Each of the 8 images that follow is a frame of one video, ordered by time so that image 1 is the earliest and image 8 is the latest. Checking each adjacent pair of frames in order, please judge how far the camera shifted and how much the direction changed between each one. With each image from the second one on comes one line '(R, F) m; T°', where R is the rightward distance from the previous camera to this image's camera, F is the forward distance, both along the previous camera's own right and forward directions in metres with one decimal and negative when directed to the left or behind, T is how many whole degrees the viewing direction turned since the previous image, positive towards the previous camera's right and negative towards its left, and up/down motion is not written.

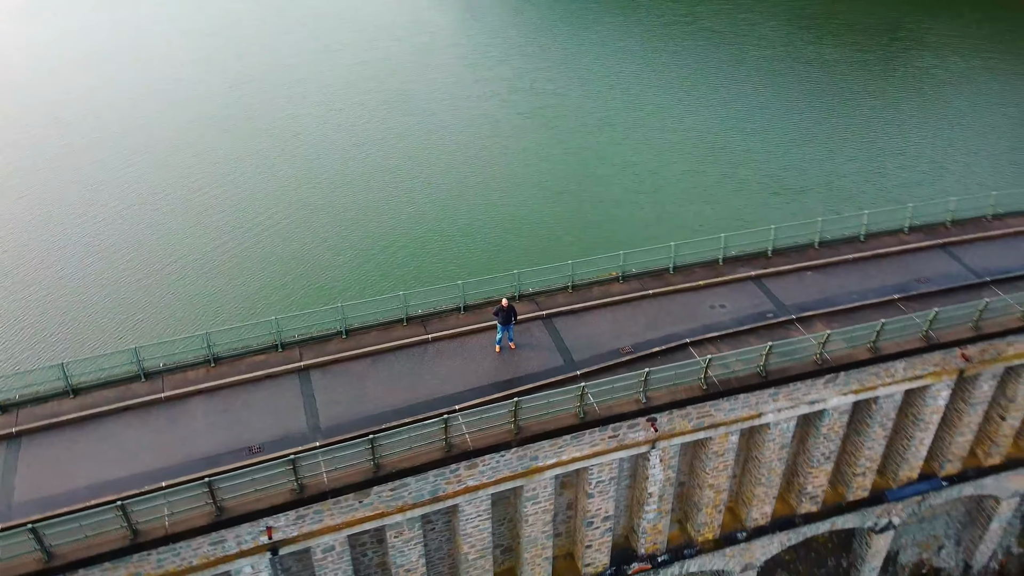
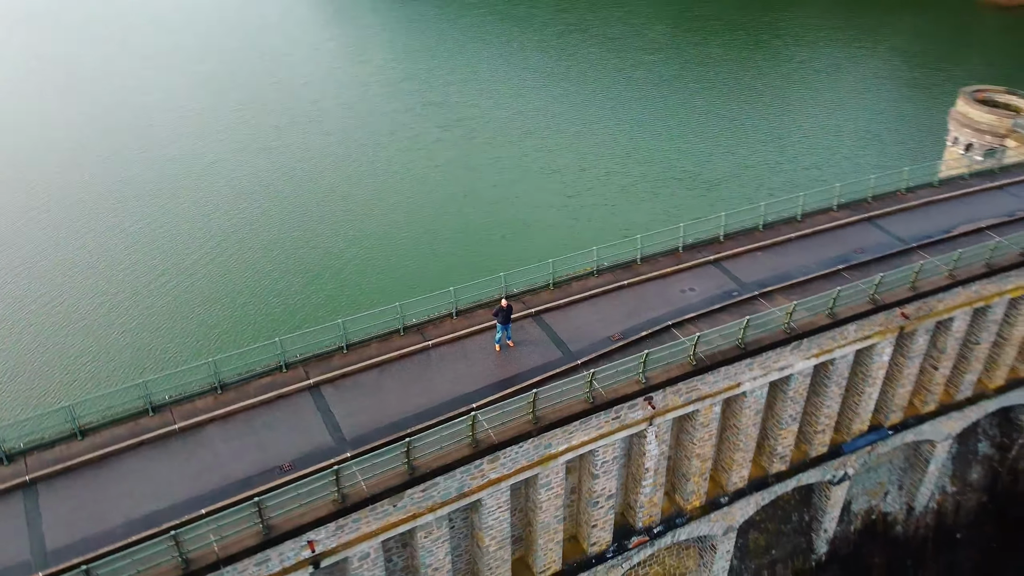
(-2.8, -0.9) m; +8°
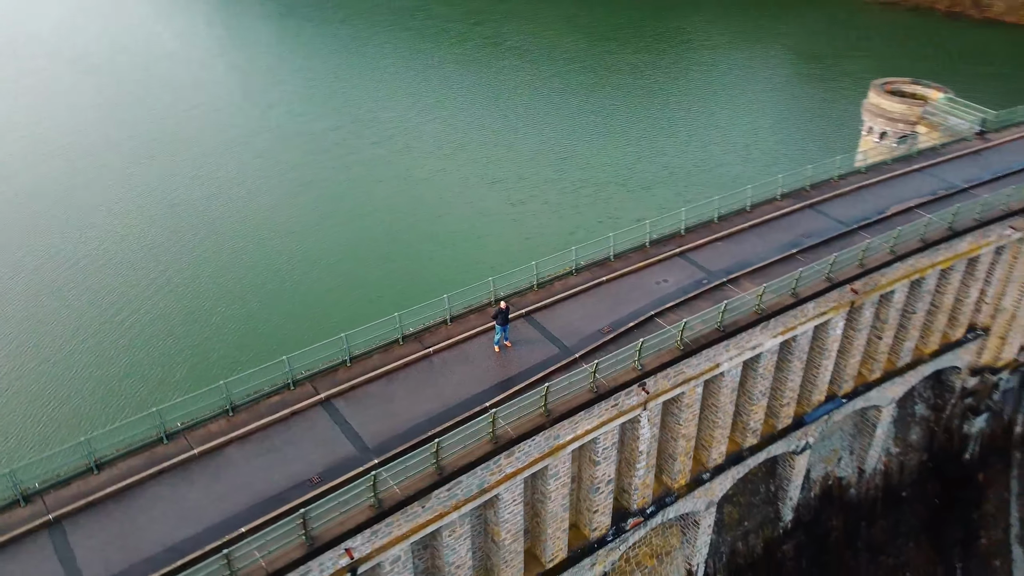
(-2.4, -0.9) m; +7°
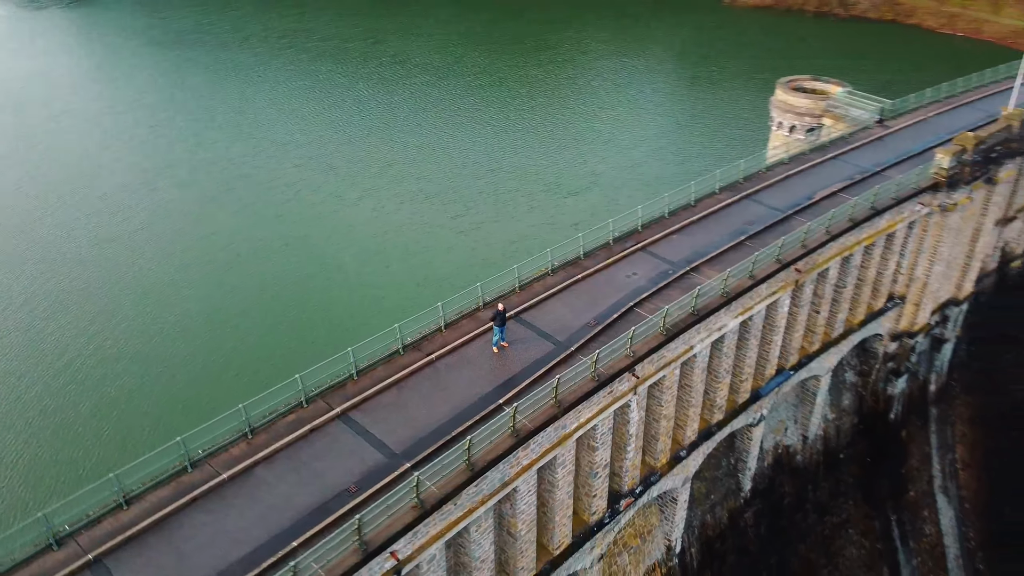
(-3.0, -1.0) m; +8°
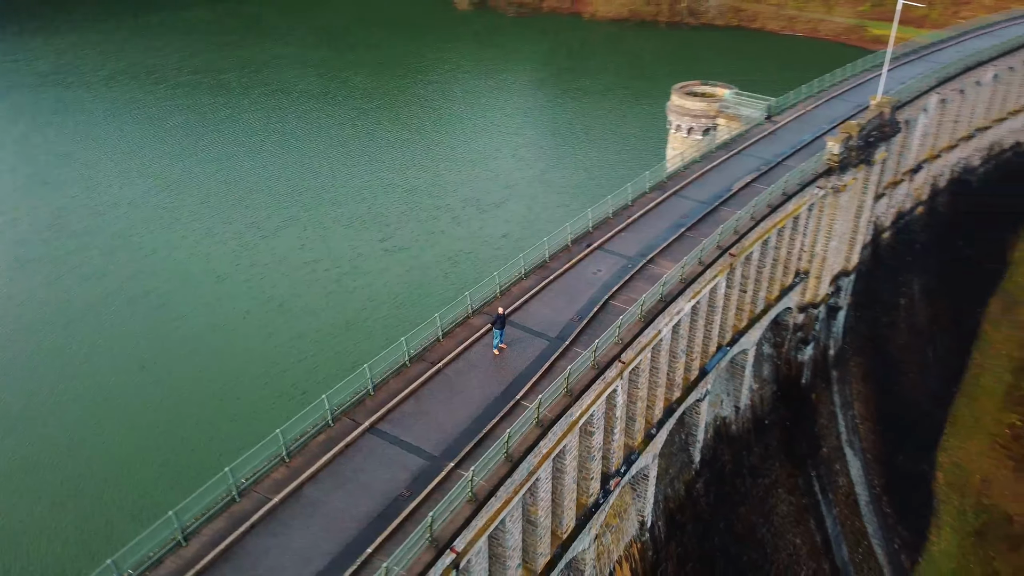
(-4.1, -1.3) m; +10°
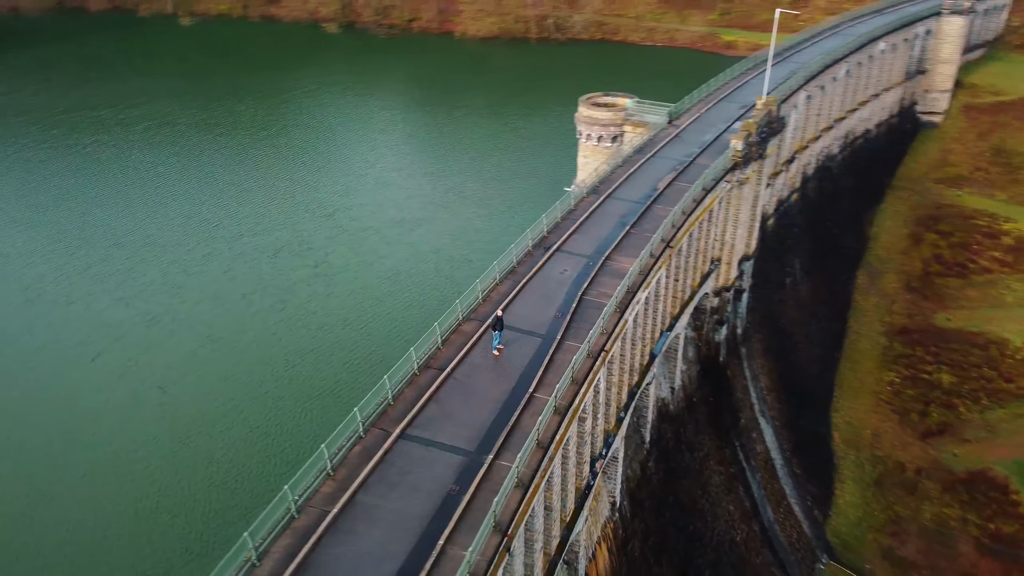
(-4.4, -1.4) m; +10°
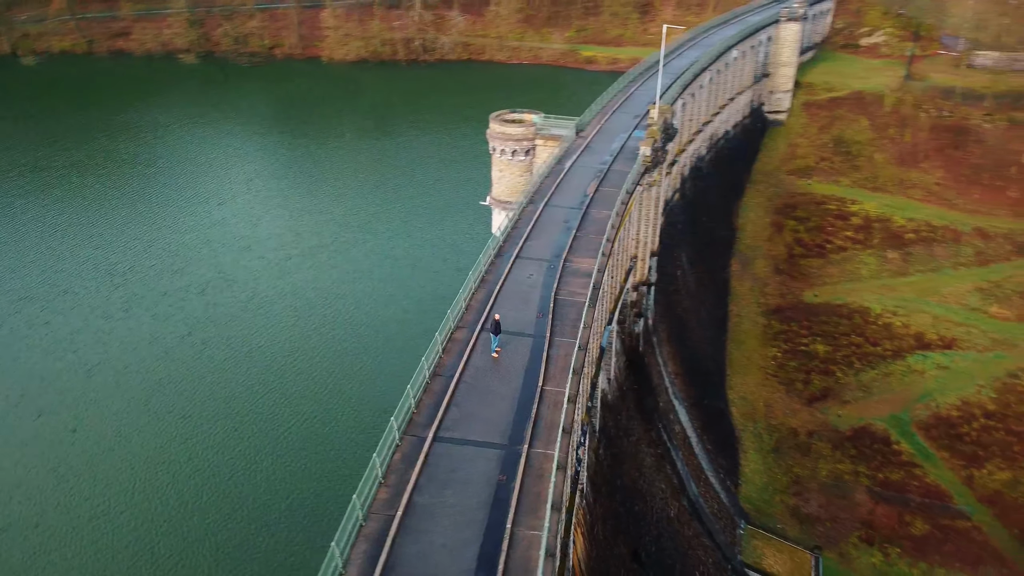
(-5.0, -1.4) m; +10°
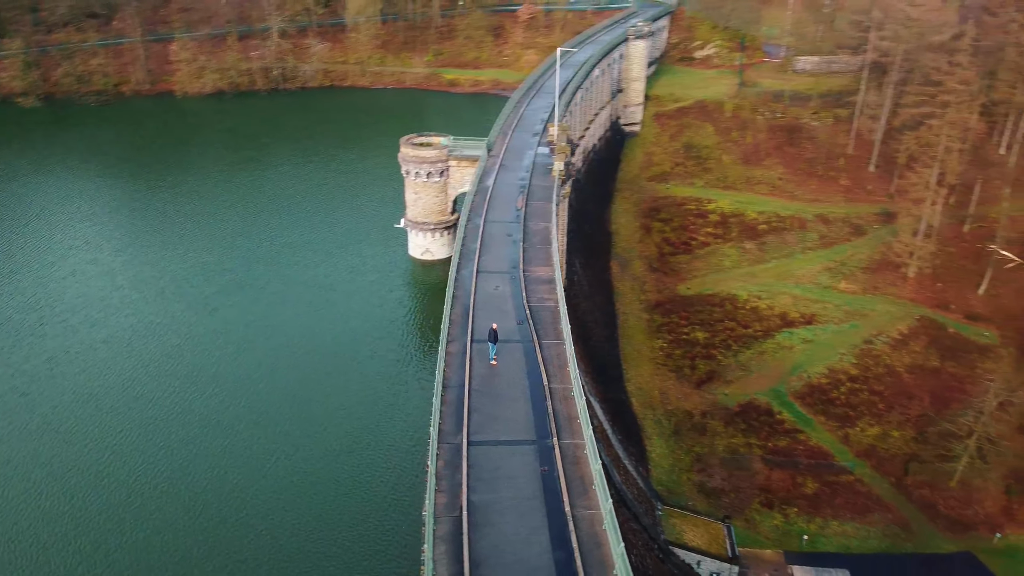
(-5.8, -1.5) m; +11°
